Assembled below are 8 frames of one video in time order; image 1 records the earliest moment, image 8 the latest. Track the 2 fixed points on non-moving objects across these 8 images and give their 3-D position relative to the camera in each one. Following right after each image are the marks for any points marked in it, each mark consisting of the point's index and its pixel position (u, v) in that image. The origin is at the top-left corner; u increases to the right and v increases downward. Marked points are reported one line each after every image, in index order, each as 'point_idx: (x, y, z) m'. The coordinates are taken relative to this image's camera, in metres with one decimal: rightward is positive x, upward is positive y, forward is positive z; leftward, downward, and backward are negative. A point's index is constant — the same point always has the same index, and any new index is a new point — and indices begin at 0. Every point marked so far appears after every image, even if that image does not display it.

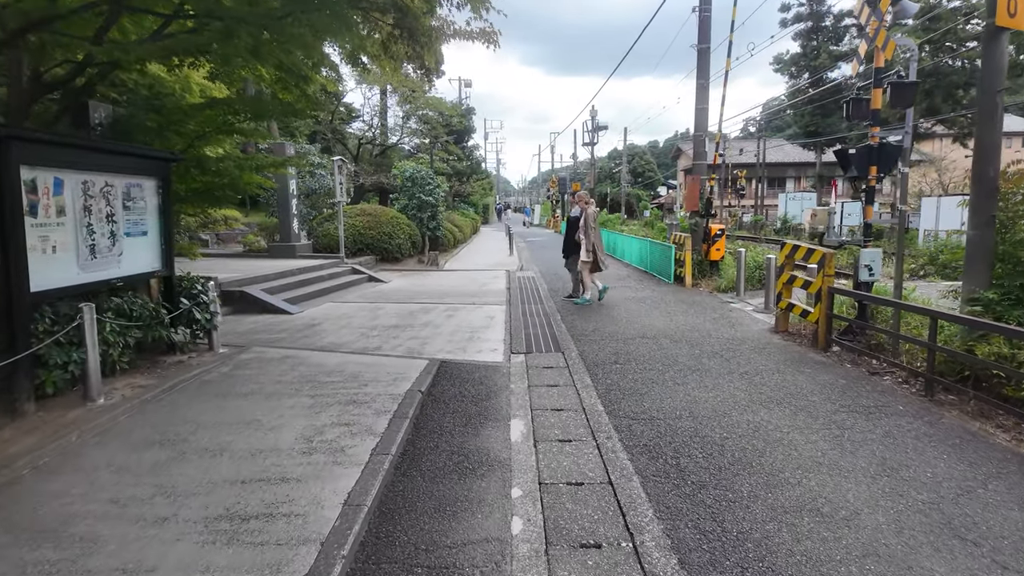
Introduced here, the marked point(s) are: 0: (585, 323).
0: (+0.9, -0.4, +7.0) m
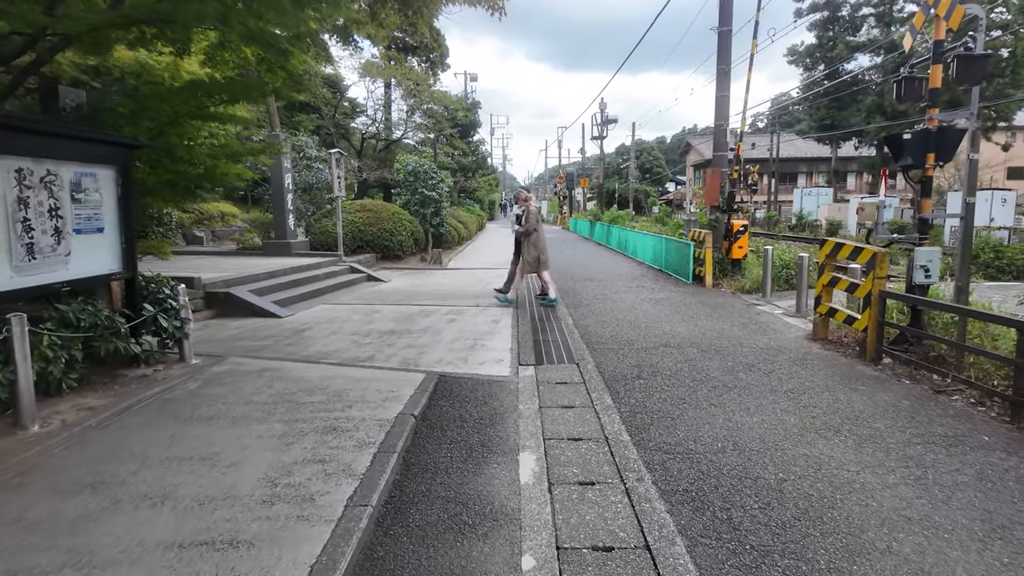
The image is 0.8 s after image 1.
0: (+1.0, -0.5, +6.3) m
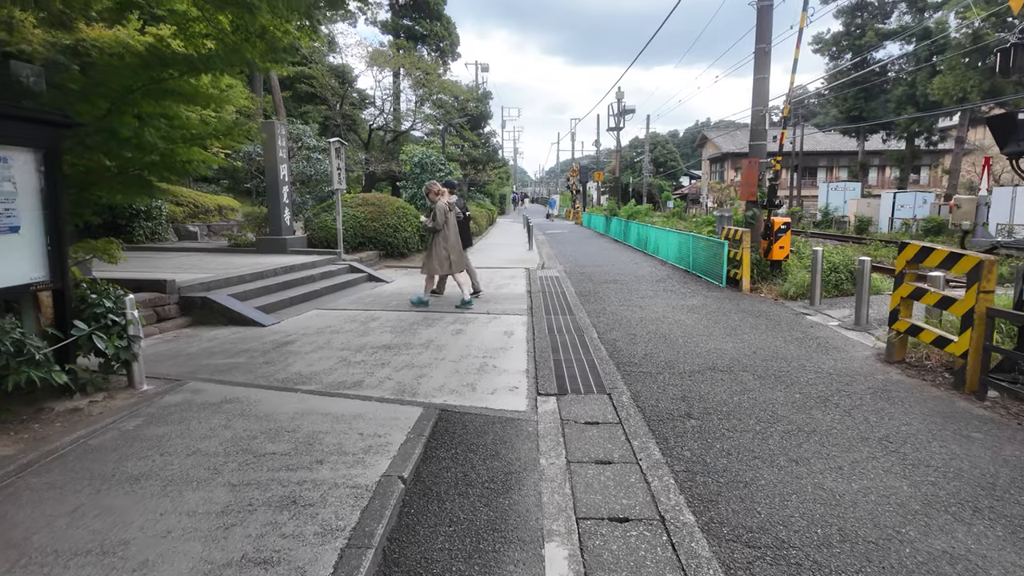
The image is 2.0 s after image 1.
0: (+1.1, -0.6, +5.4) m
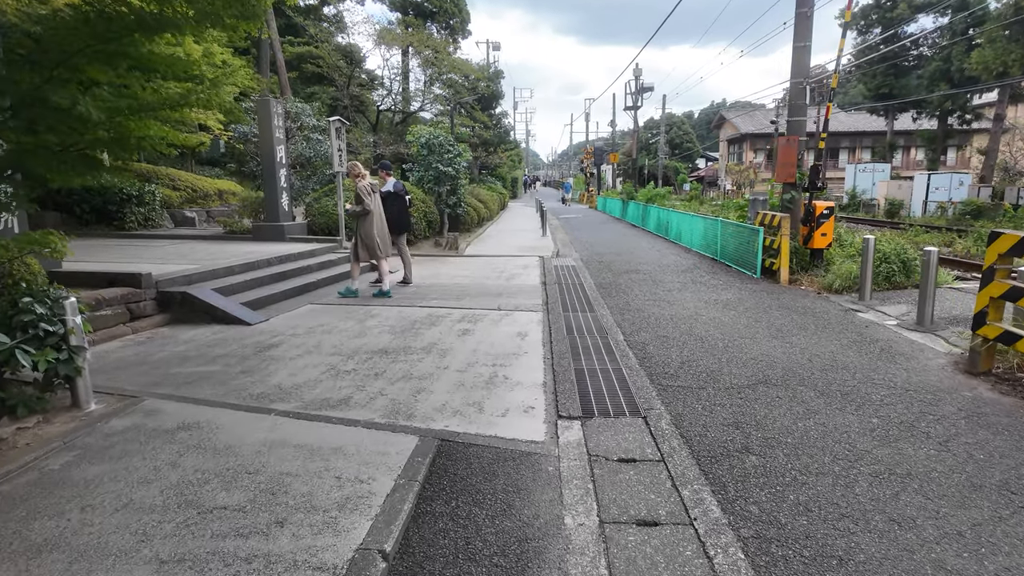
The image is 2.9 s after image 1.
0: (+1.2, -0.5, +4.7) m
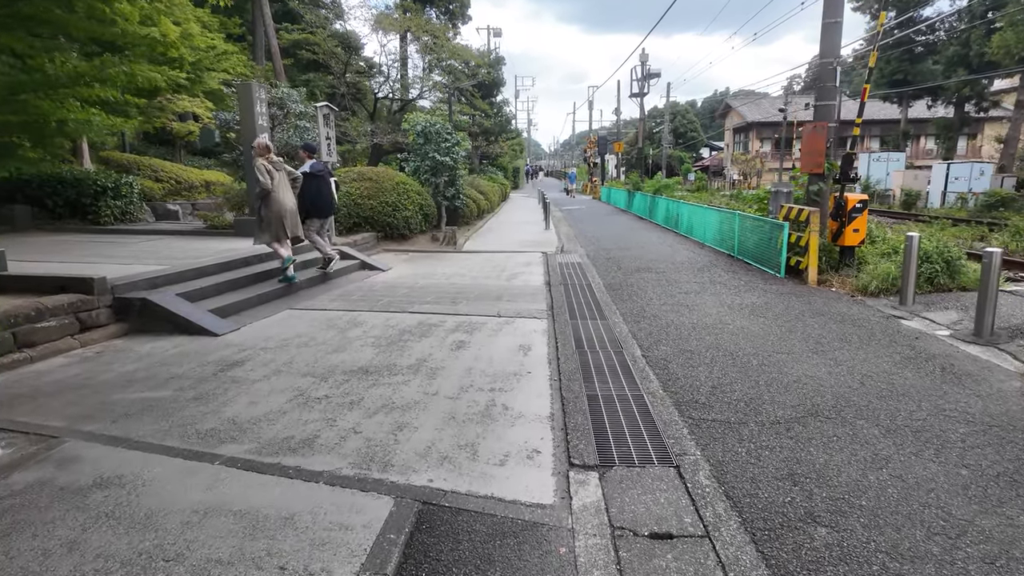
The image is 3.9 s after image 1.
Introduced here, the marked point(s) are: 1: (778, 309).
0: (+1.2, -0.6, +4.0) m
1: (+2.6, -0.2, +5.8) m
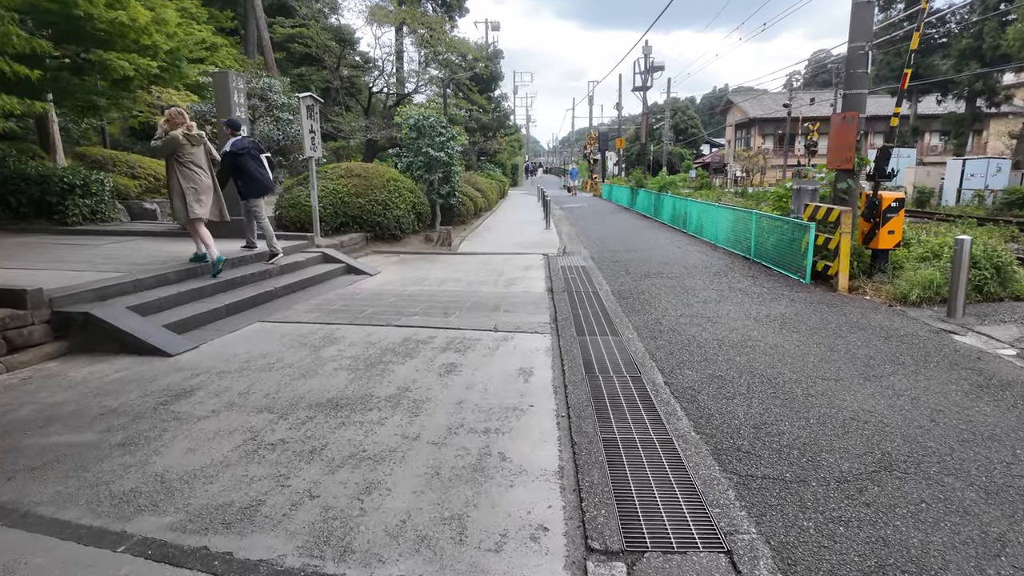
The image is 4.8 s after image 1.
0: (+1.2, -0.7, +3.3) m
1: (+2.6, -0.3, +5.2) m
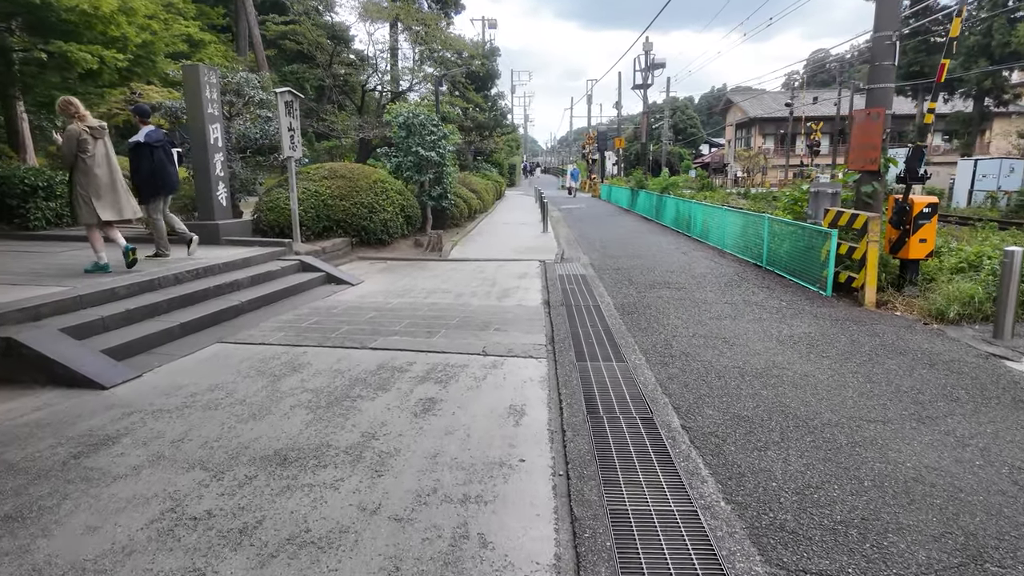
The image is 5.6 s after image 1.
0: (+1.2, -0.8, +2.7) m
1: (+2.6, -0.4, +4.6) m
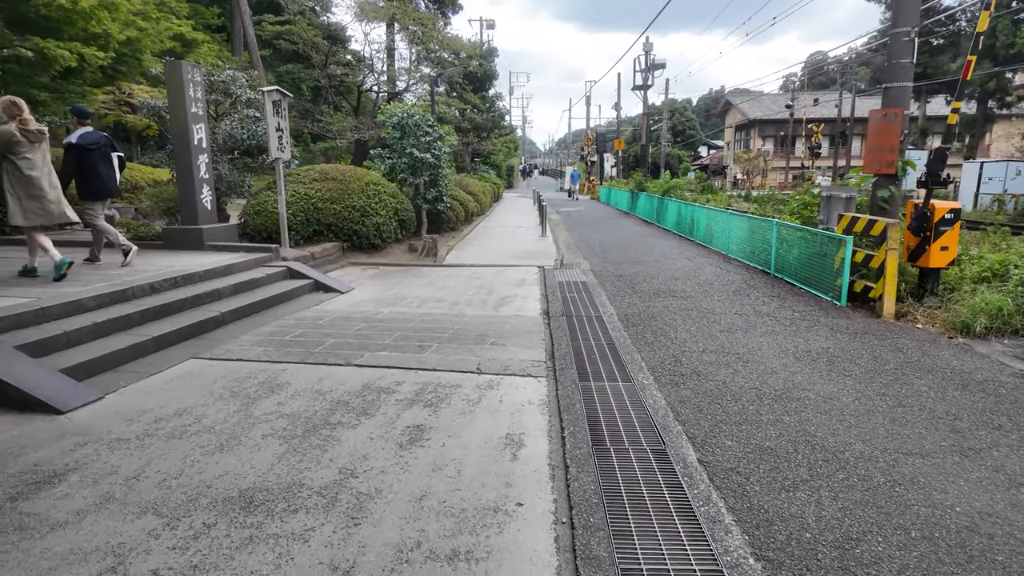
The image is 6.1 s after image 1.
0: (+1.2, -0.9, +2.4) m
1: (+2.5, -0.5, +4.2) m
